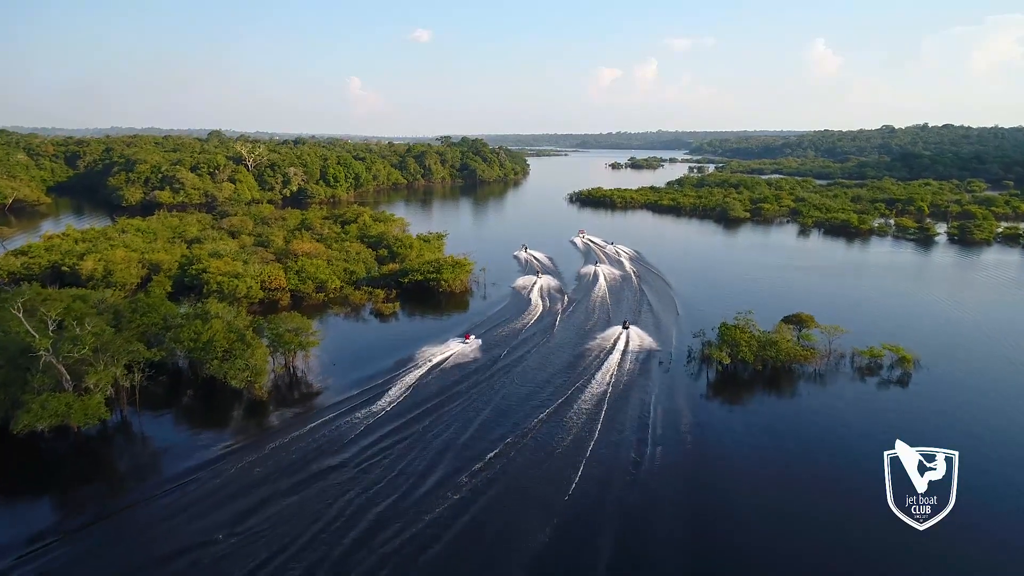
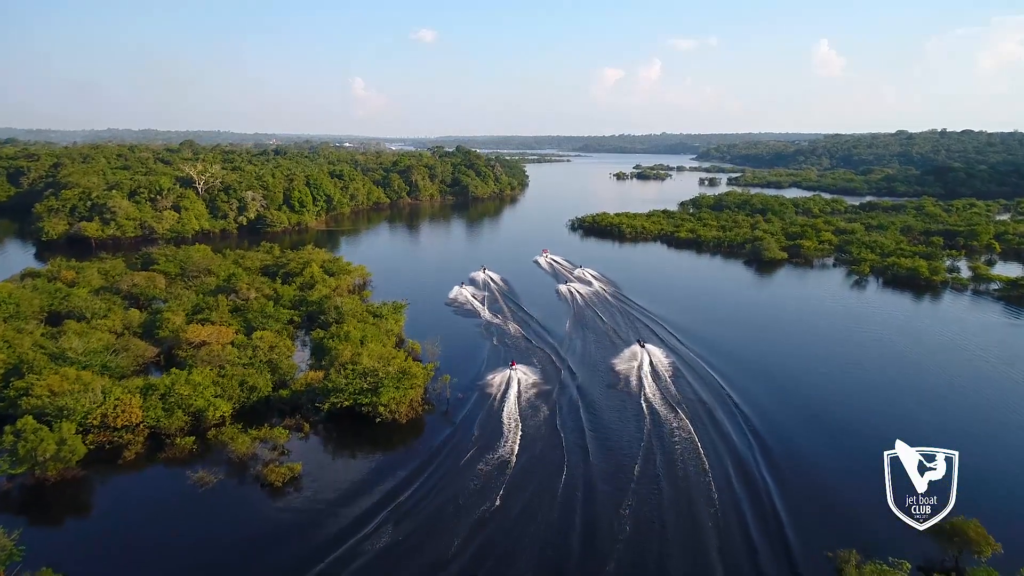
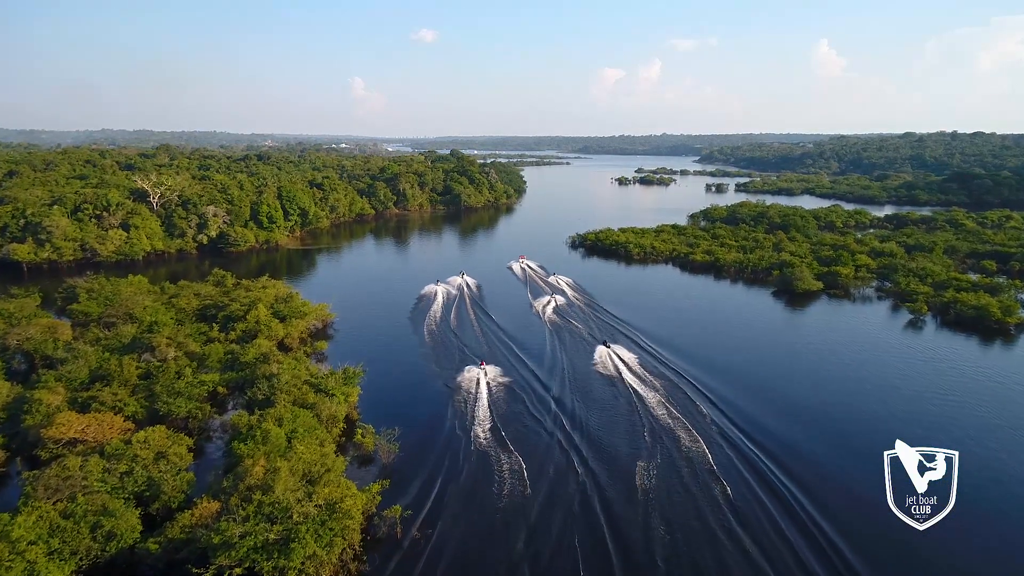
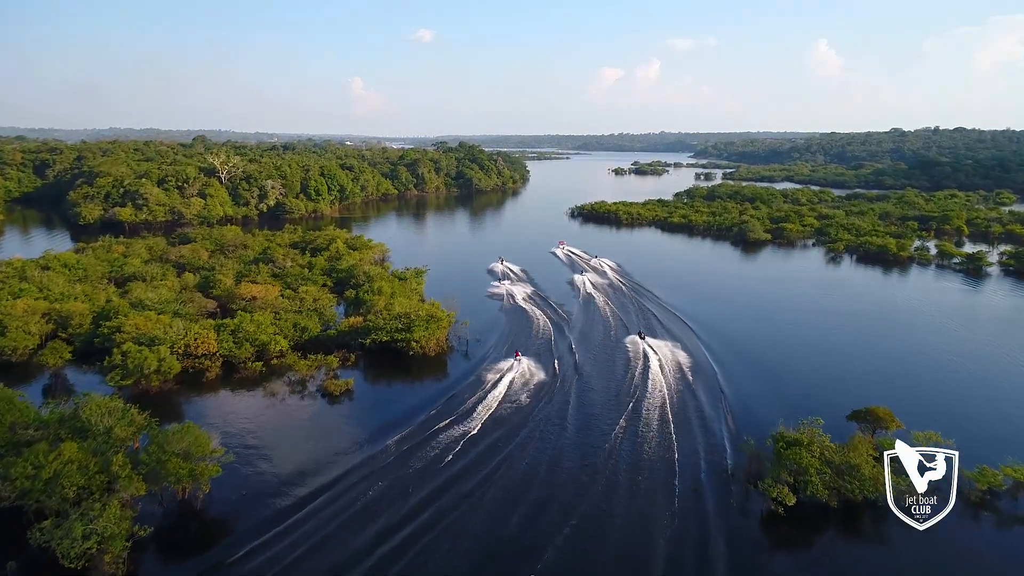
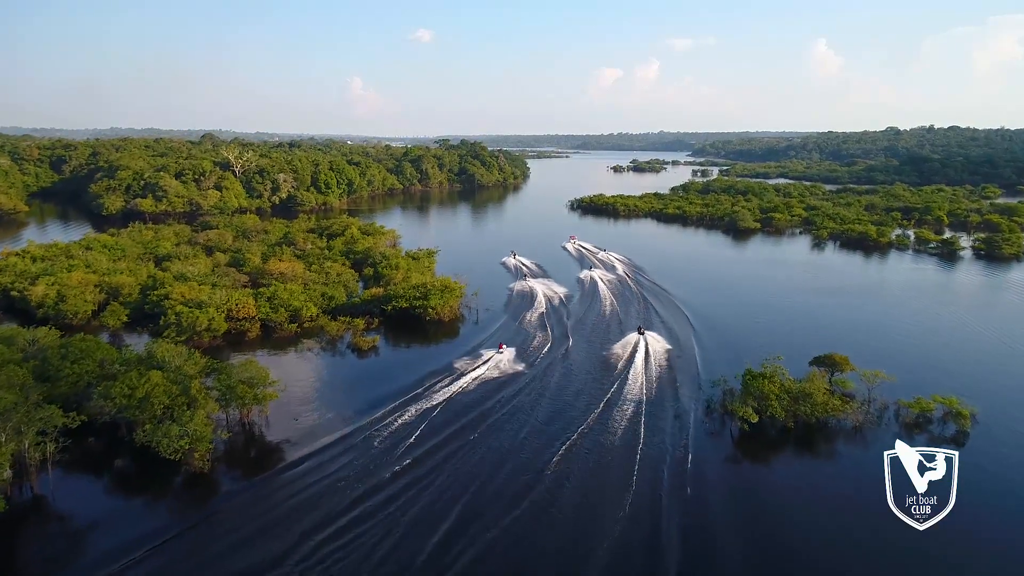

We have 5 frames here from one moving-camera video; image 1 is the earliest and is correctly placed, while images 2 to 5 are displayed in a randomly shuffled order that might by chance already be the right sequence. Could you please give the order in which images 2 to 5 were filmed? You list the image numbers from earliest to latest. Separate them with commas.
5, 4, 2, 3
